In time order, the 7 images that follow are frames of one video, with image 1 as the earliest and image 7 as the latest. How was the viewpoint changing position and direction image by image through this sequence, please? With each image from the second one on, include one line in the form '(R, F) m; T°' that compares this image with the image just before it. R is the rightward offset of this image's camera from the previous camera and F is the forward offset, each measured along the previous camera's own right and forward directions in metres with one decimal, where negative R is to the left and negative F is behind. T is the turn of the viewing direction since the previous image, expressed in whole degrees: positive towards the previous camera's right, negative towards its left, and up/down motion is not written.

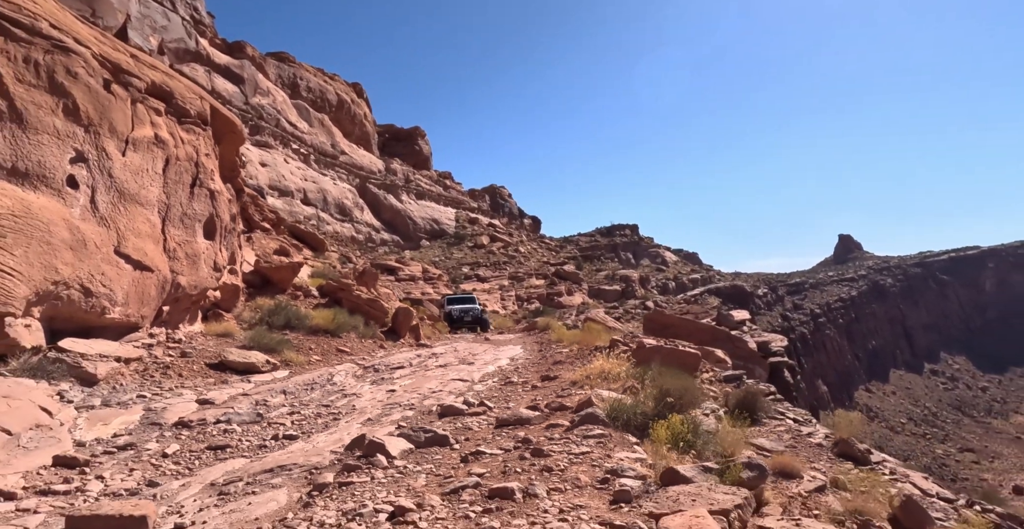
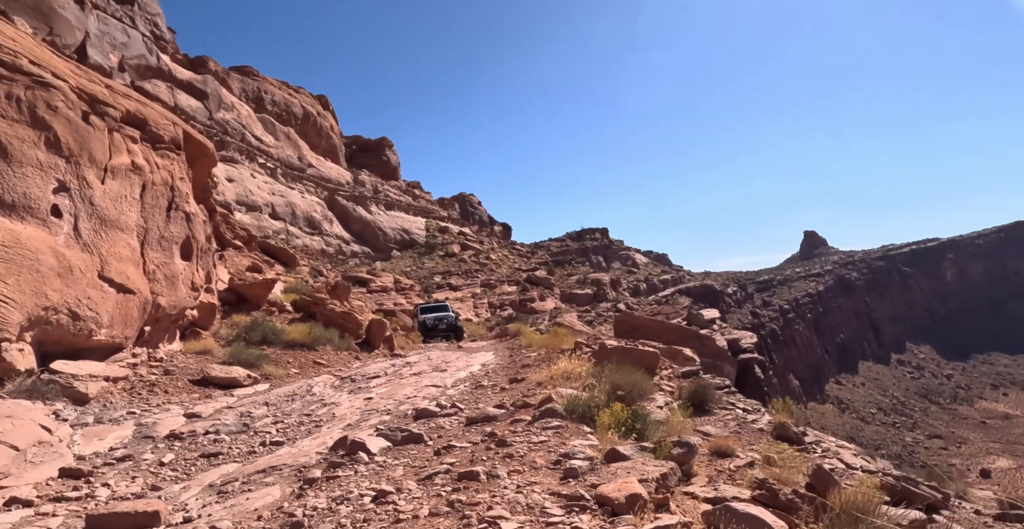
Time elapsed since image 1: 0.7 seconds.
(+0.1, -0.6) m; +3°
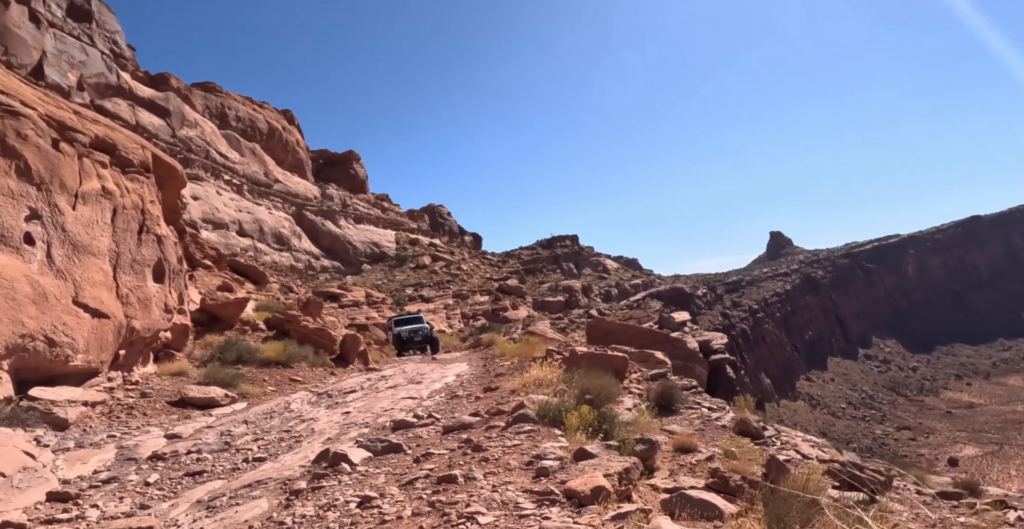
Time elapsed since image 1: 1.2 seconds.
(0.0, -0.4) m; +3°
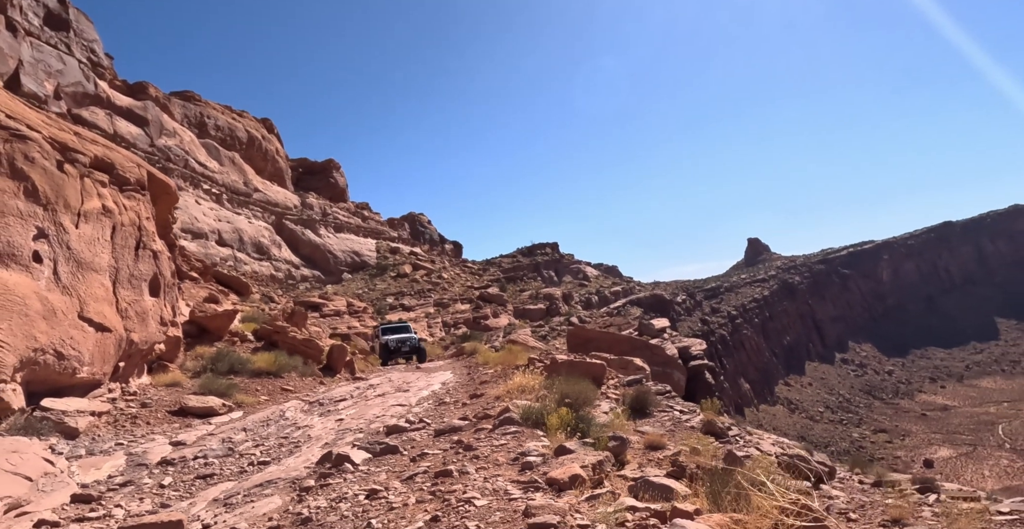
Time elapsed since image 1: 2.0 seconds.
(-0.1, -0.6) m; +2°
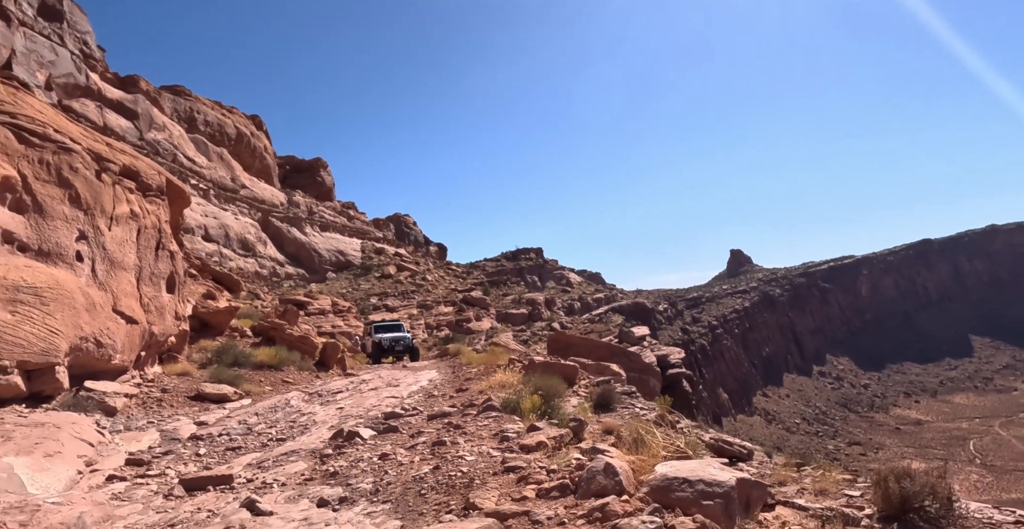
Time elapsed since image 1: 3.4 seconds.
(0.0, -1.3) m; +2°
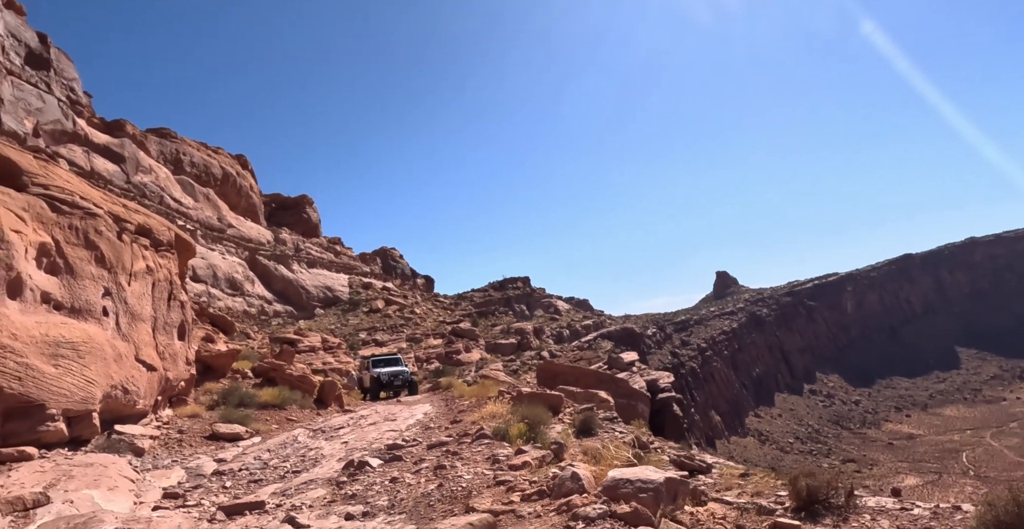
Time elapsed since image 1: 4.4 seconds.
(0.0, -1.1) m; +1°
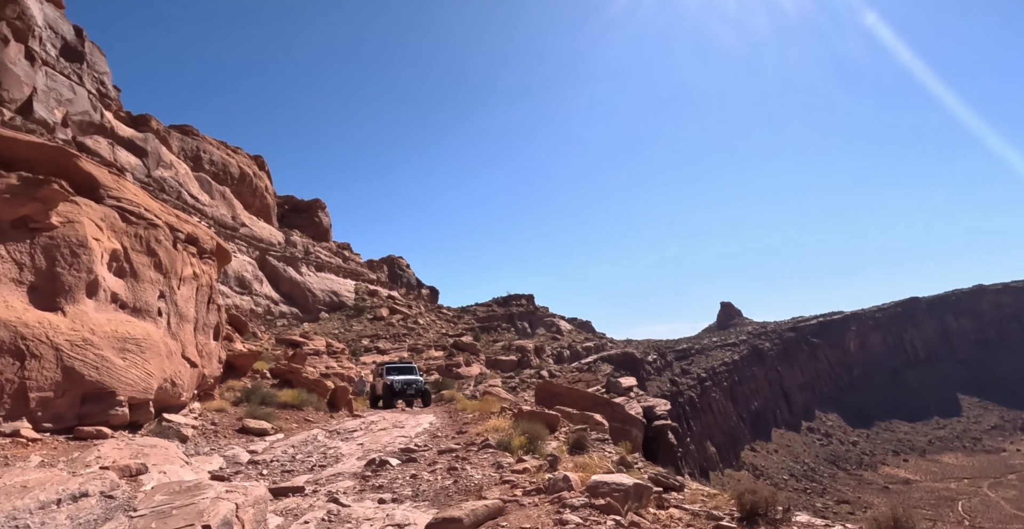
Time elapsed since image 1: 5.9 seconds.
(-0.1, -1.3) m; -1°
